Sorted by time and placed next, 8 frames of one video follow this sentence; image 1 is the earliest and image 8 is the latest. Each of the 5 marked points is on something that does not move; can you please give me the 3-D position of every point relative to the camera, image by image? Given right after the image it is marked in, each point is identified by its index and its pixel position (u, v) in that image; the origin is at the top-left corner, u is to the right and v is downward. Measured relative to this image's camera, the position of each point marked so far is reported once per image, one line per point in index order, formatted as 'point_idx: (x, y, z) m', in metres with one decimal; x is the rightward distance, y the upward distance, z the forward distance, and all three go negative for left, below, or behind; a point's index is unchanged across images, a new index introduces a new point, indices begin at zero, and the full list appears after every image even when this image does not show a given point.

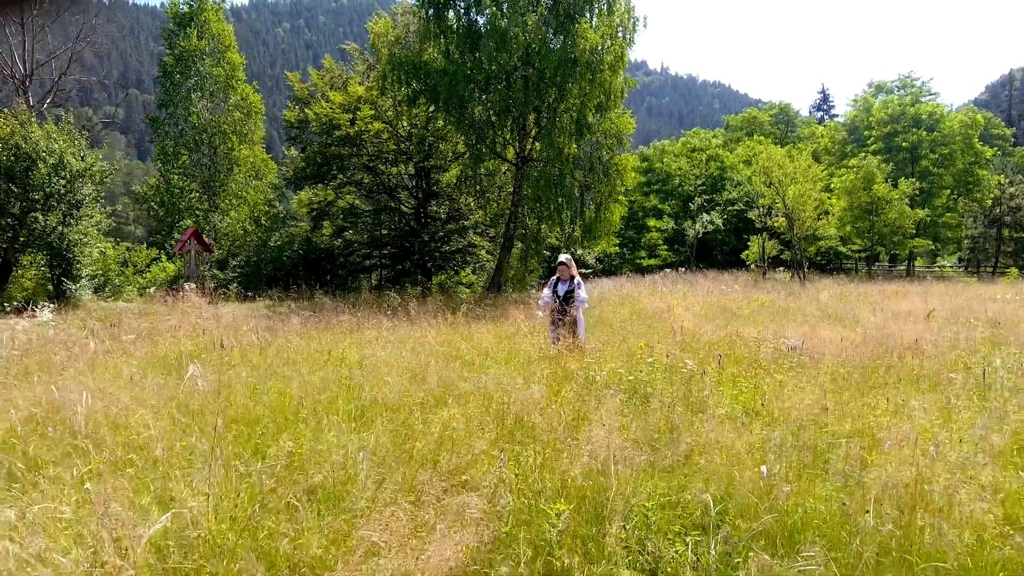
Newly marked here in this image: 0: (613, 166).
0: (+2.6, +3.0, +16.8) m
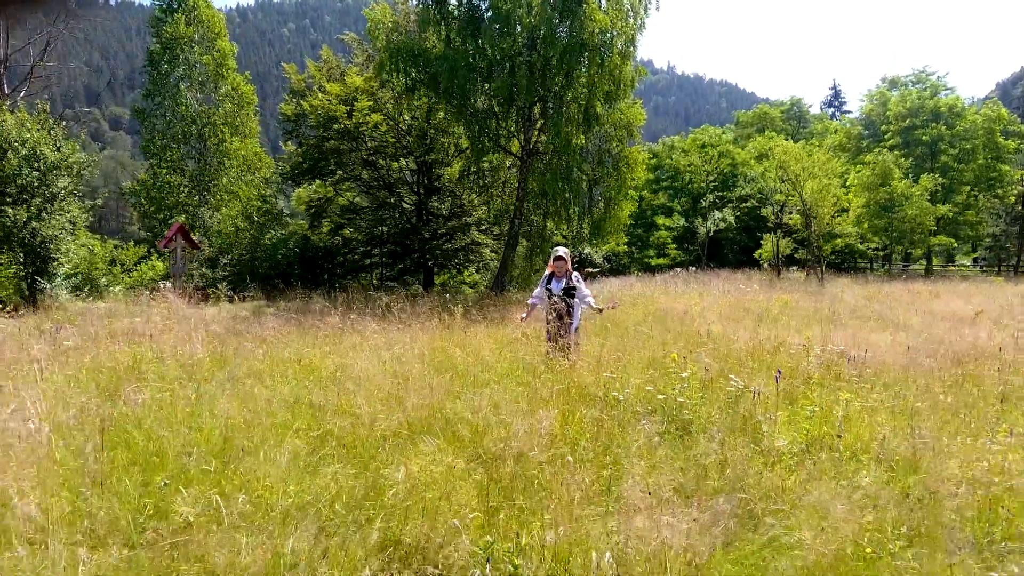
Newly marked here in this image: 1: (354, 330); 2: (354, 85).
0: (+2.7, +3.0, +15.9) m
1: (-1.8, -0.5, +7.4) m
2: (-4.1, +5.3, +17.1) m
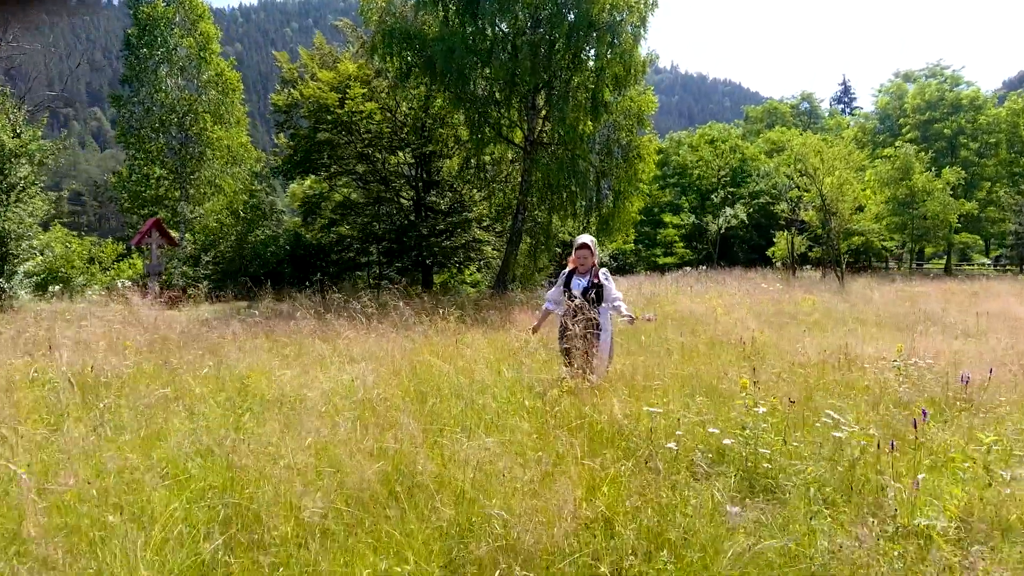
0: (+2.7, +3.1, +14.7) m
1: (-1.8, -0.5, +6.2) m
2: (-4.0, +5.3, +16.0) m
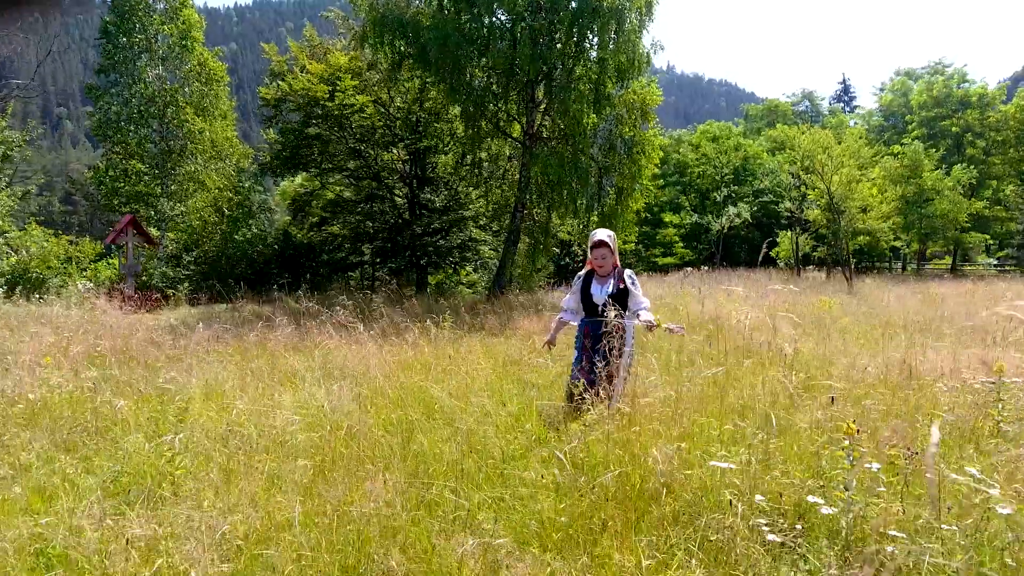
0: (+2.7, +3.0, +13.9) m
1: (-1.8, -0.5, +5.4) m
2: (-4.1, +5.2, +15.1) m
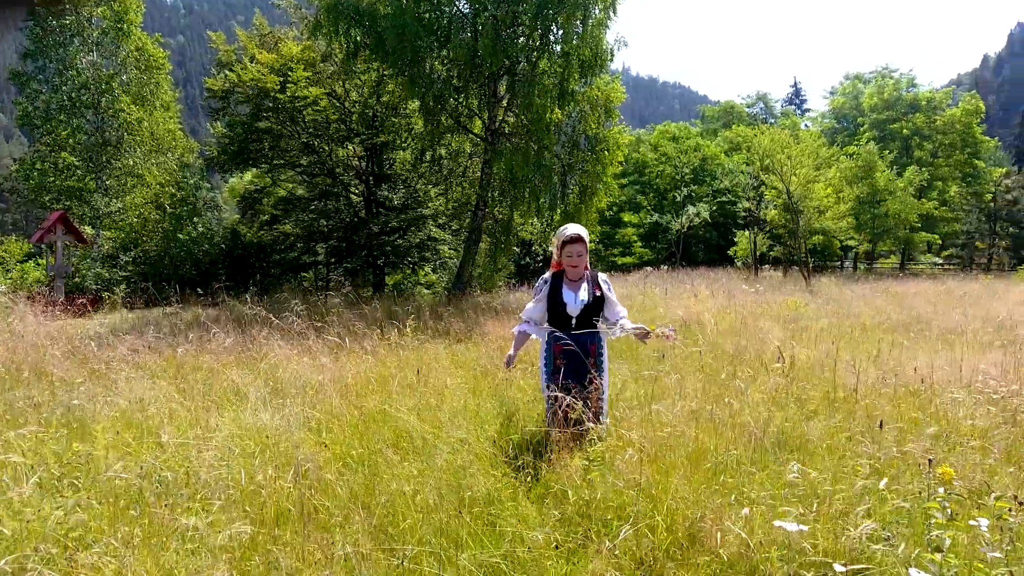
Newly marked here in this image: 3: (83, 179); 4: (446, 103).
0: (+1.9, +3.0, +13.5) m
1: (-2.0, -0.6, +4.8) m
2: (-4.9, +5.2, +14.3) m
3: (-10.4, +2.6, +15.9) m
4: (-1.2, +3.5, +12.3) m
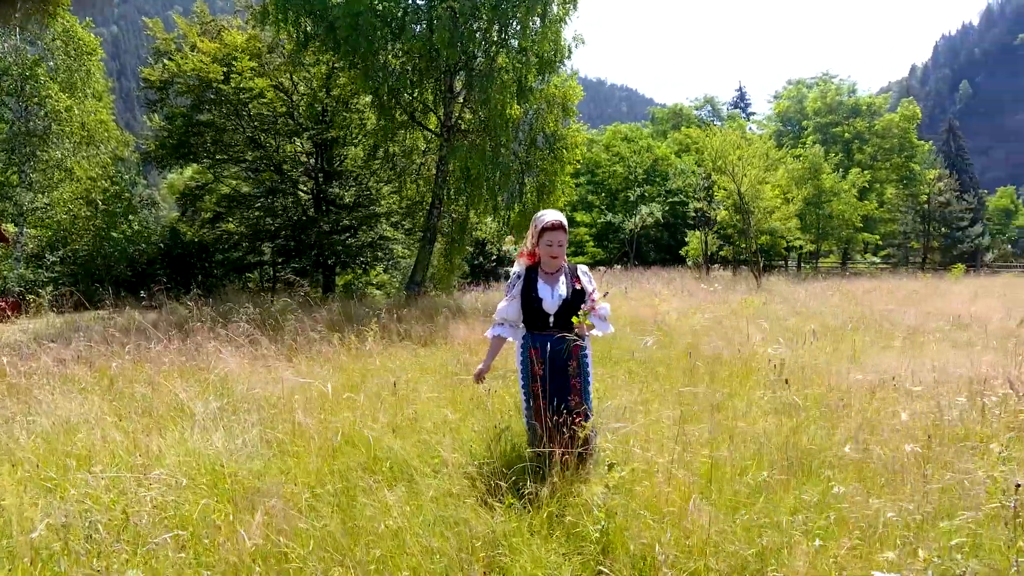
0: (+1.1, +3.0, +13.3) m
1: (-2.1, -0.6, +4.3) m
2: (-5.8, +5.2, +13.6) m
3: (-11.4, +2.6, +14.7) m
4: (-2.0, +3.5, +11.8) m
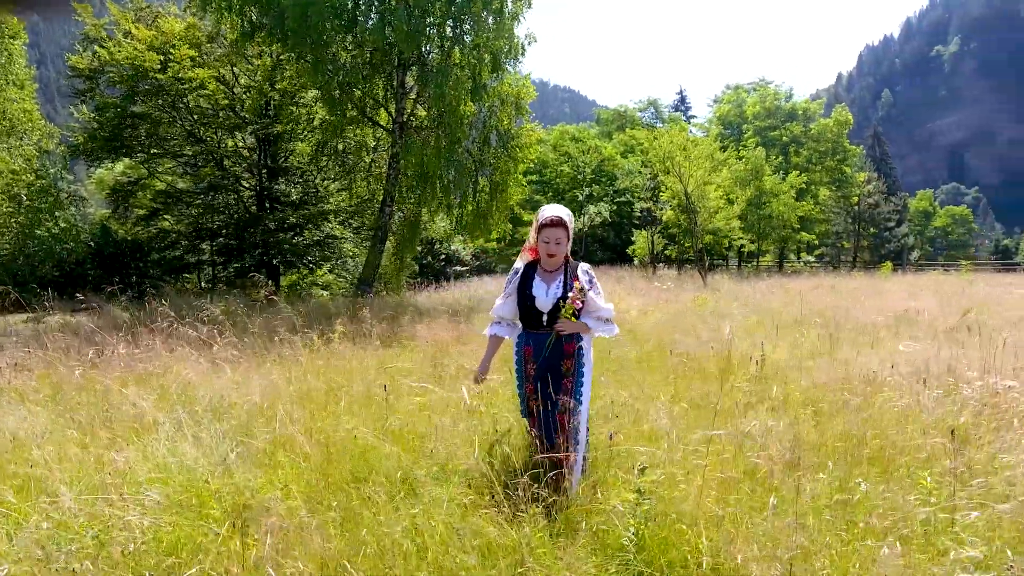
0: (+0.2, +3.0, +13.2) m
1: (-2.2, -0.6, +3.9) m
2: (-6.7, +5.2, +12.9) m
3: (-12.4, +2.6, +13.5) m
4: (-2.8, +3.5, +11.5) m
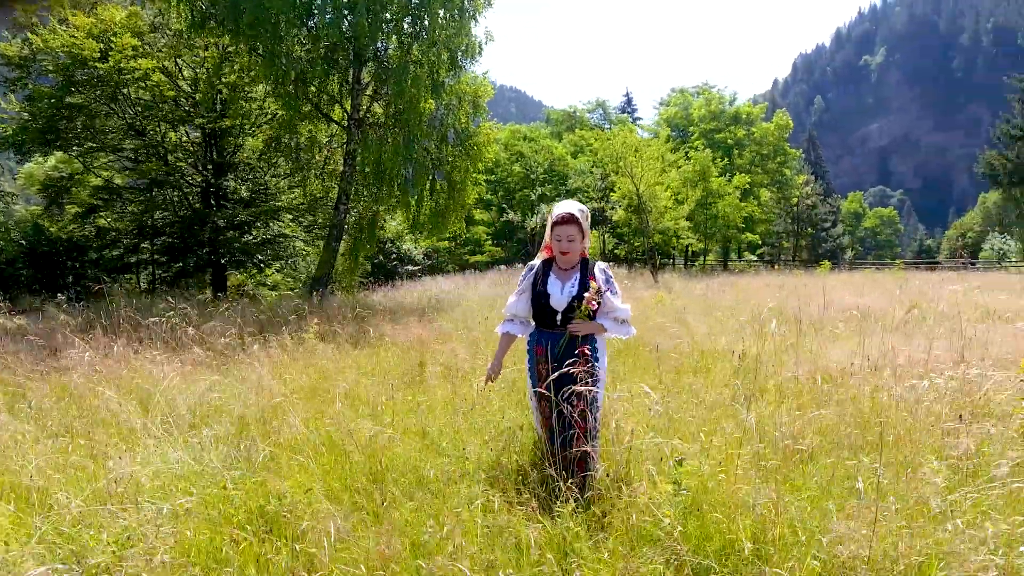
0: (-0.6, +3.1, +13.2) m
1: (-2.2, -0.6, +3.7) m
2: (-7.5, +5.2, +12.3) m
3: (-13.2, +2.5, +12.4) m
4: (-3.4, +3.5, +11.2) m
